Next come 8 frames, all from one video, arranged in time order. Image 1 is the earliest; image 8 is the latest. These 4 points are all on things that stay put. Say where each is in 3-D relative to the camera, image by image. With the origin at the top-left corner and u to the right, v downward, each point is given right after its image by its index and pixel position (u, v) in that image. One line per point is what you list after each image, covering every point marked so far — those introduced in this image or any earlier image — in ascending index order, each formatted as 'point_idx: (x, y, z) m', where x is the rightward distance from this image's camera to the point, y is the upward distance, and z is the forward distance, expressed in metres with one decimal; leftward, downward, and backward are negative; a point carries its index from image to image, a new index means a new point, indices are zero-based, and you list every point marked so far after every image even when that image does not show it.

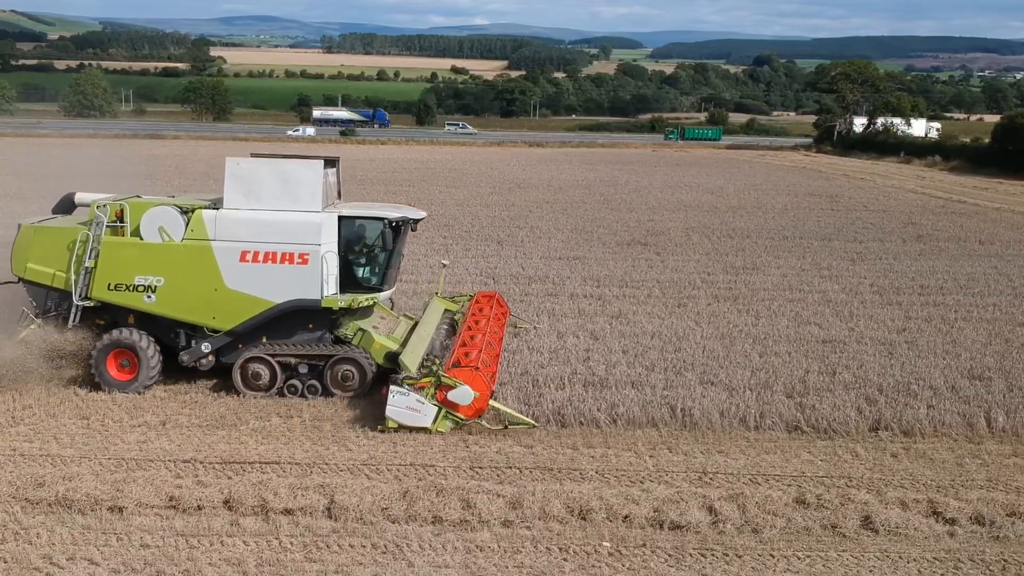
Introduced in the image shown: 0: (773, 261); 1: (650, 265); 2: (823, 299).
0: (+4.2, +0.4, +16.0) m
1: (+2.2, +0.4, +15.5) m
2: (+4.0, -0.2, +12.8) m
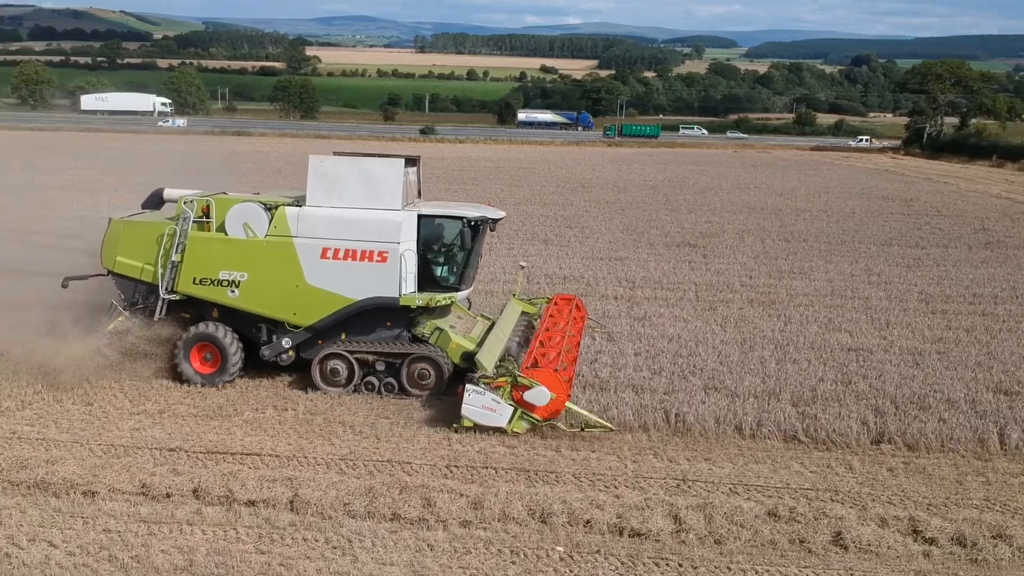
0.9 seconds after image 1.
0: (+4.9, +0.3, +15.6) m
1: (+2.8, +0.3, +15.2) m
2: (+4.4, -0.2, +12.3) m
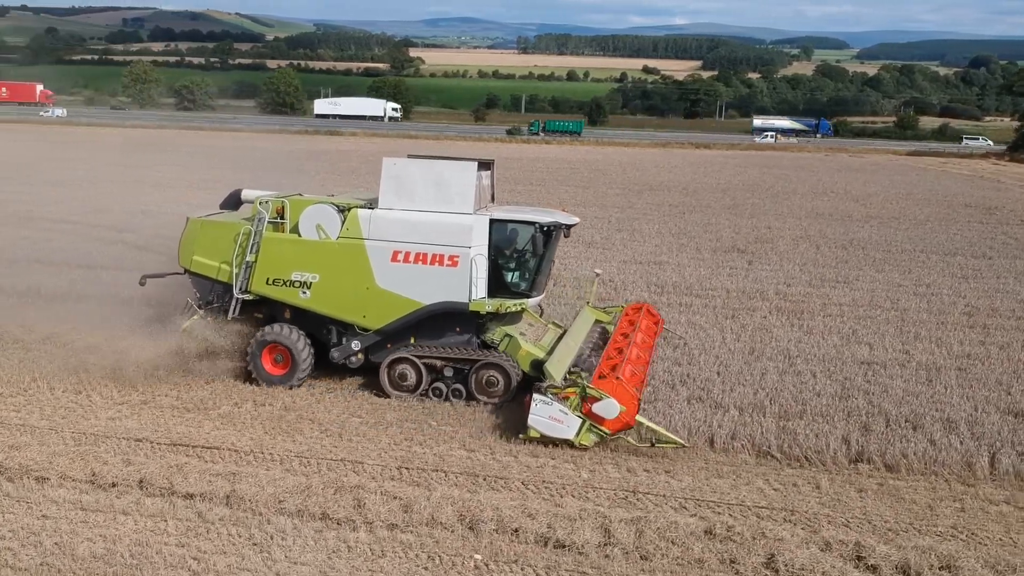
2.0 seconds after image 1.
0: (+5.4, +0.2, +15.0) m
1: (+3.3, +0.2, +14.8) m
2: (+4.6, -0.4, +11.8) m
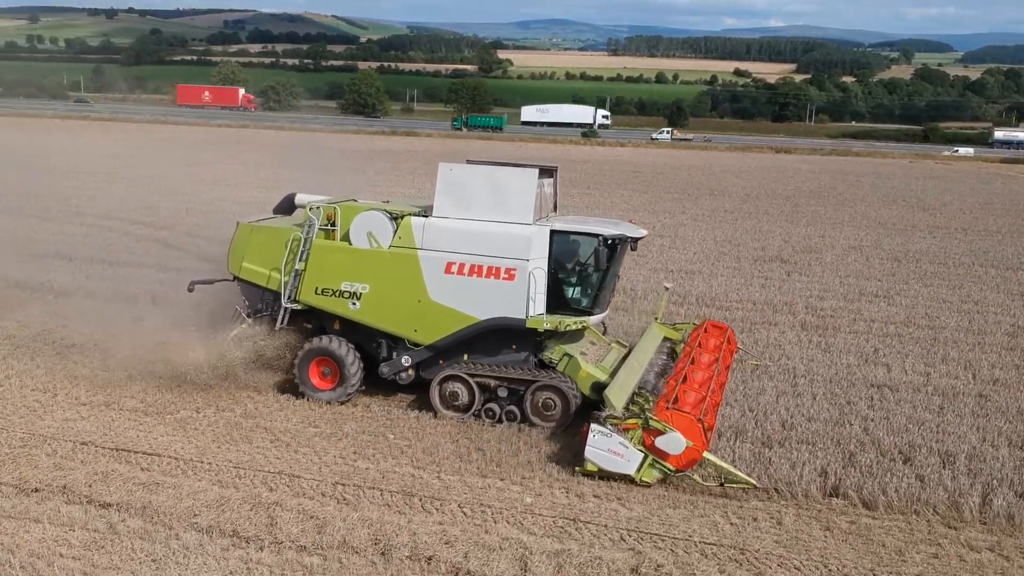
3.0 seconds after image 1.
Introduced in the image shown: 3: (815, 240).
0: (+5.7, 0.0, +14.1) m
1: (+3.7, +0.1, +14.2) m
2: (+4.6, -0.6, +11.0) m
3: (+5.8, +0.9, +19.0) m
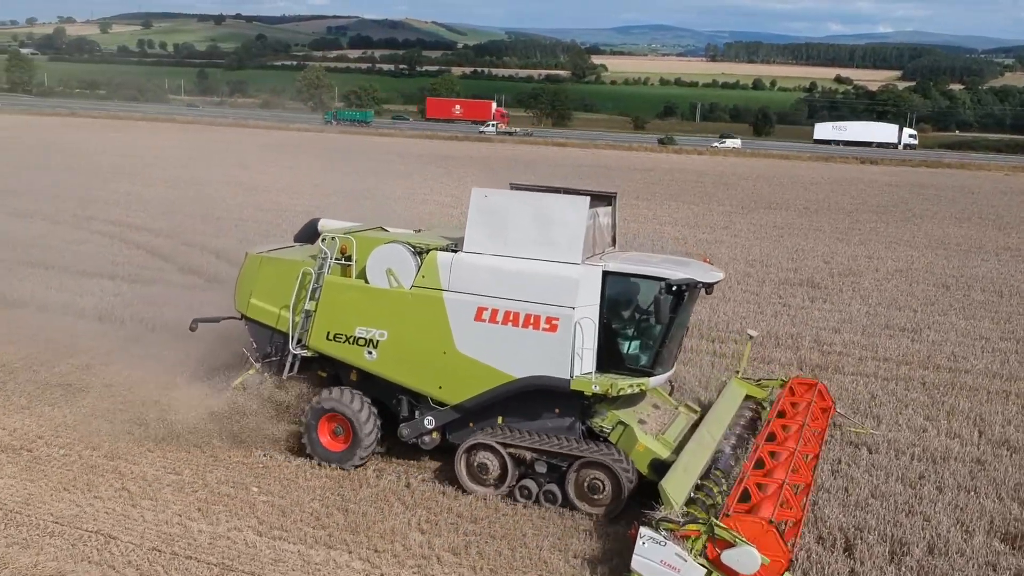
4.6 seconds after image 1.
0: (+5.5, -0.4, +12.5) m
1: (+3.5, -0.3, +12.8) m
2: (+4.1, -0.9, +9.6) m
3: (+6.1, +0.5, +17.4) m
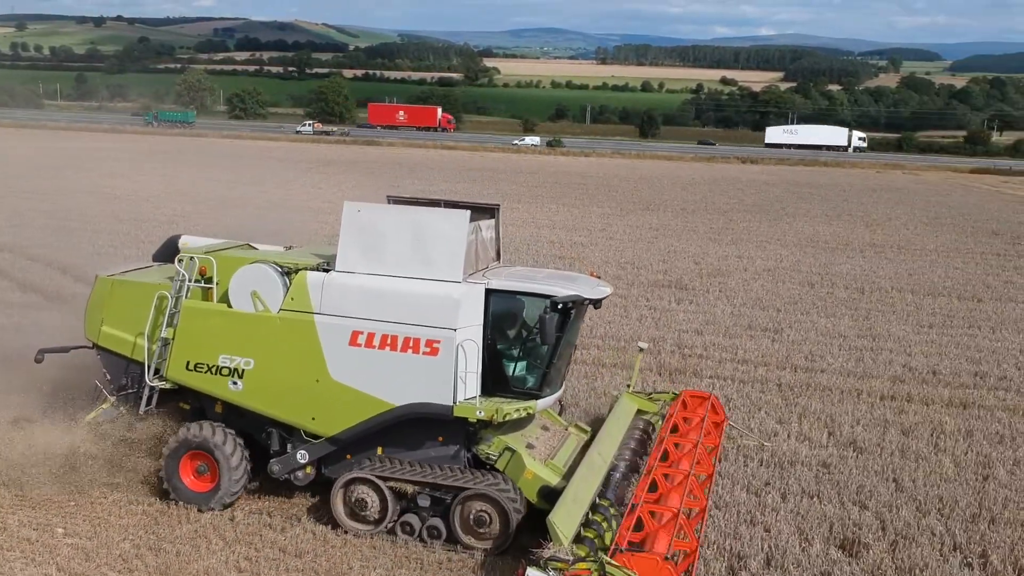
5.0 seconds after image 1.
0: (+3.9, -0.4, +12.7) m
1: (+1.9, -0.3, +12.7) m
2: (+2.8, -1.0, +9.6) m
3: (+3.9, +0.5, +17.6) m
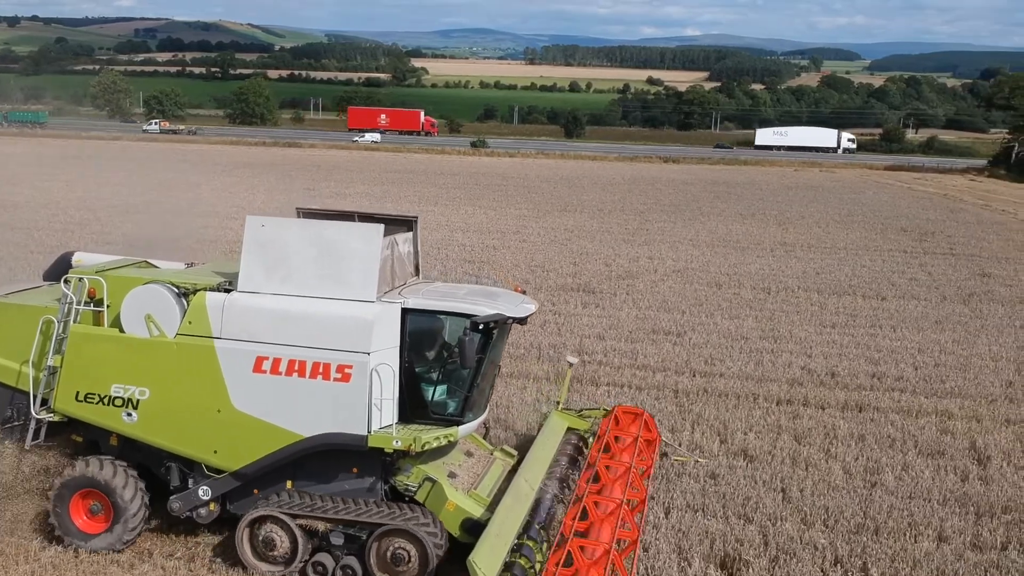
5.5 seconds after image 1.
0: (+3.0, -0.5, +12.6) m
1: (+0.9, -0.4, +12.5) m
2: (+2.1, -1.0, +9.4) m
3: (+2.6, +0.4, +17.5) m
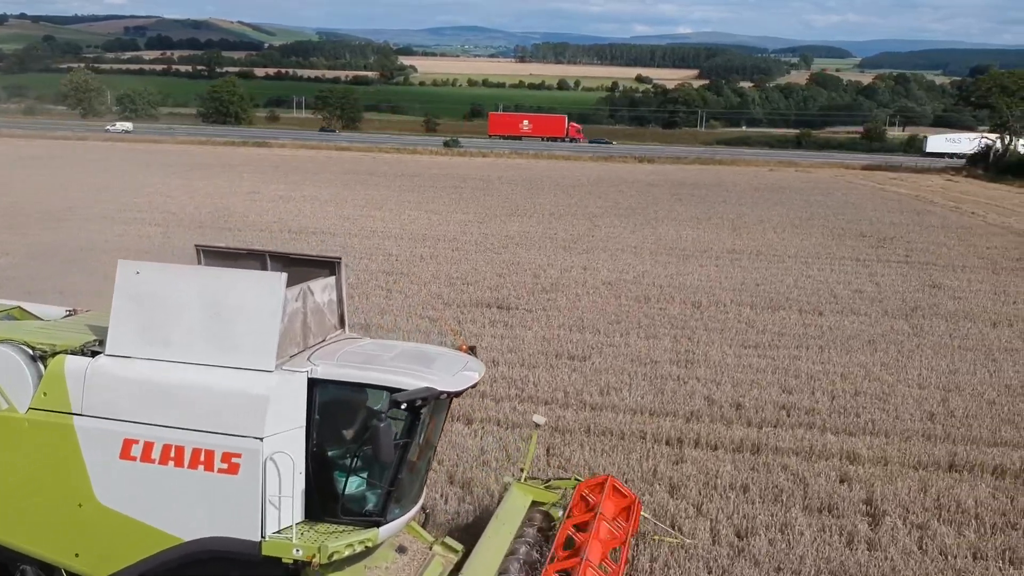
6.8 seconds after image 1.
0: (+2.2, -0.6, +12.0) m
1: (+0.2, -0.5, +11.9) m
2: (+1.4, -1.1, +8.9) m
3: (+1.9, +0.4, +17.0) m
